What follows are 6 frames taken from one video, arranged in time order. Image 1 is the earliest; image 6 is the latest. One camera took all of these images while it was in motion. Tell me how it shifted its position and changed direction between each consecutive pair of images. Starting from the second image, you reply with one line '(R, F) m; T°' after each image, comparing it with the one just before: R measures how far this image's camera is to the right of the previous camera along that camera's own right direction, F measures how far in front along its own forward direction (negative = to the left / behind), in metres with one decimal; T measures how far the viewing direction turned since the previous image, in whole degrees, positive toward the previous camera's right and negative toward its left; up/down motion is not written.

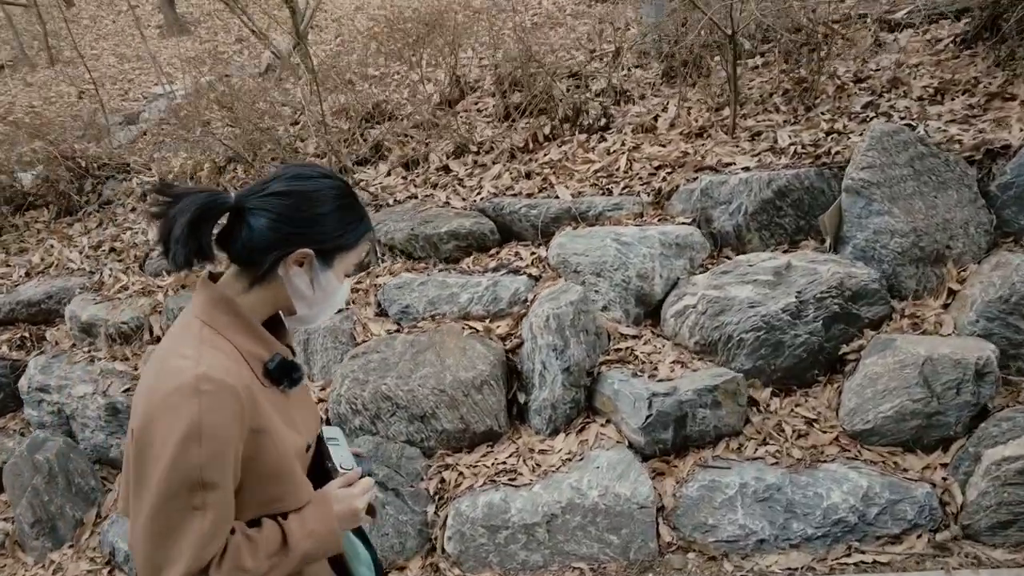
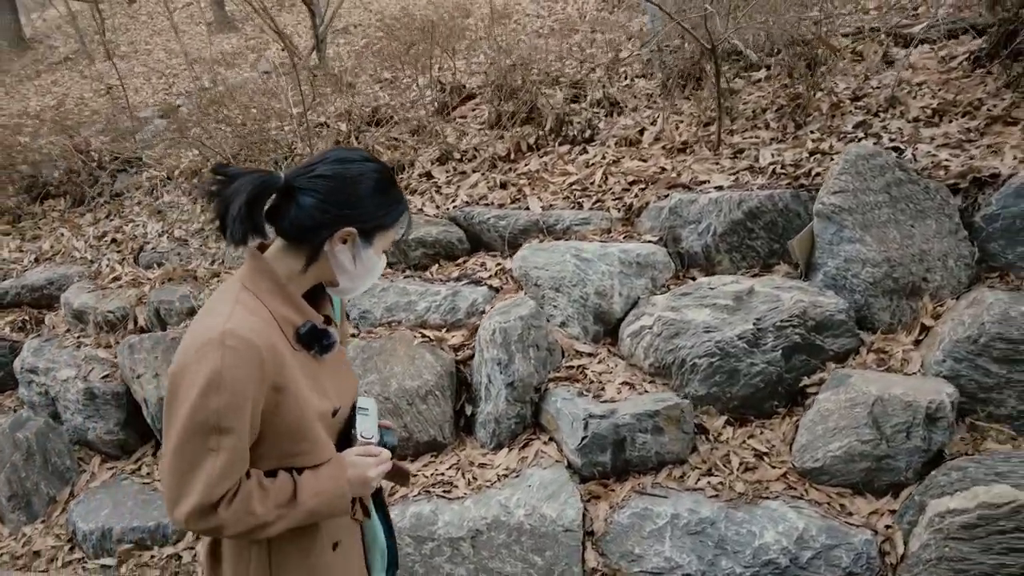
(+0.6, 0.0) m; -4°
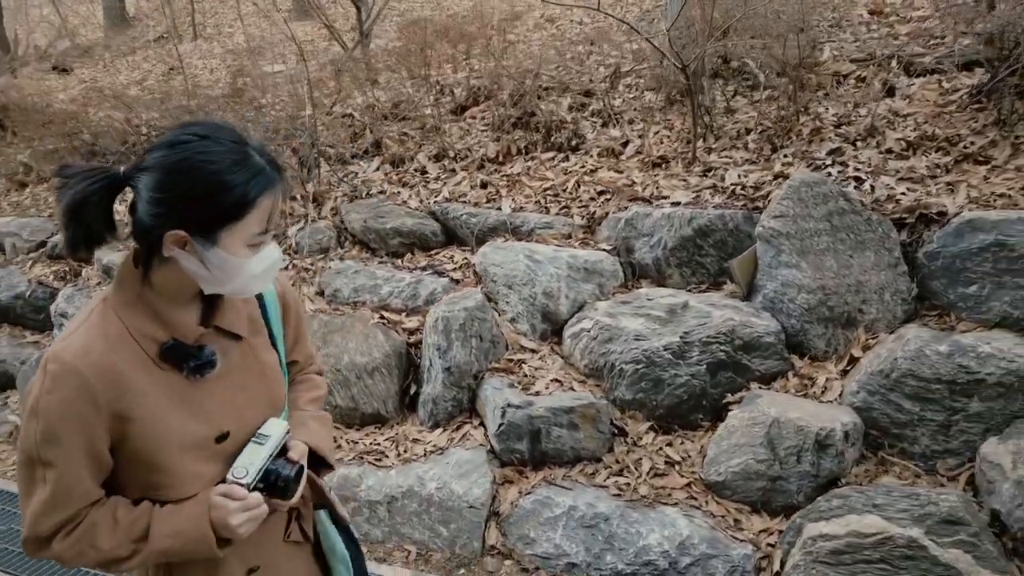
(+0.7, -0.2) m; -6°
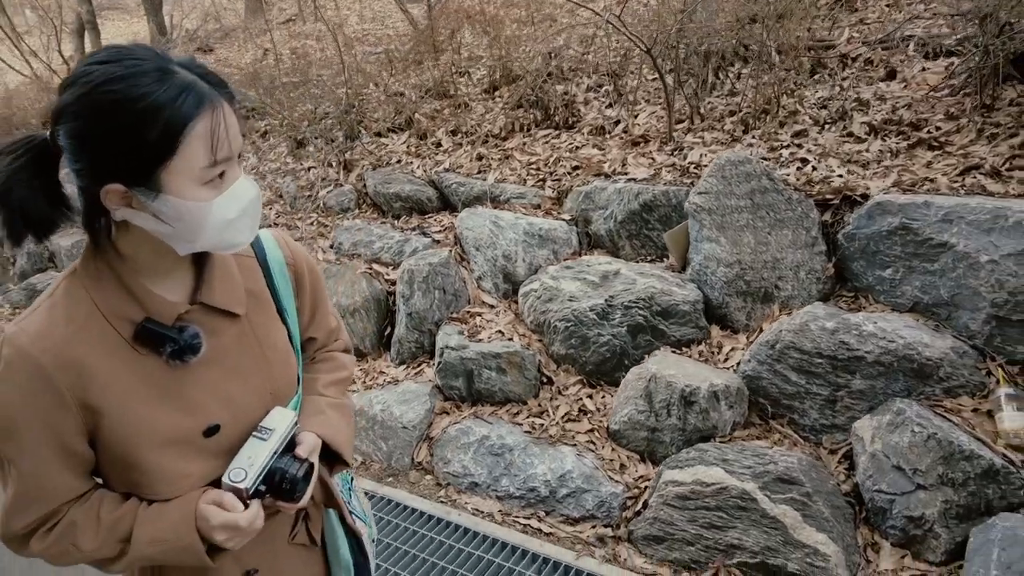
(+1.2, -0.4) m; -11°
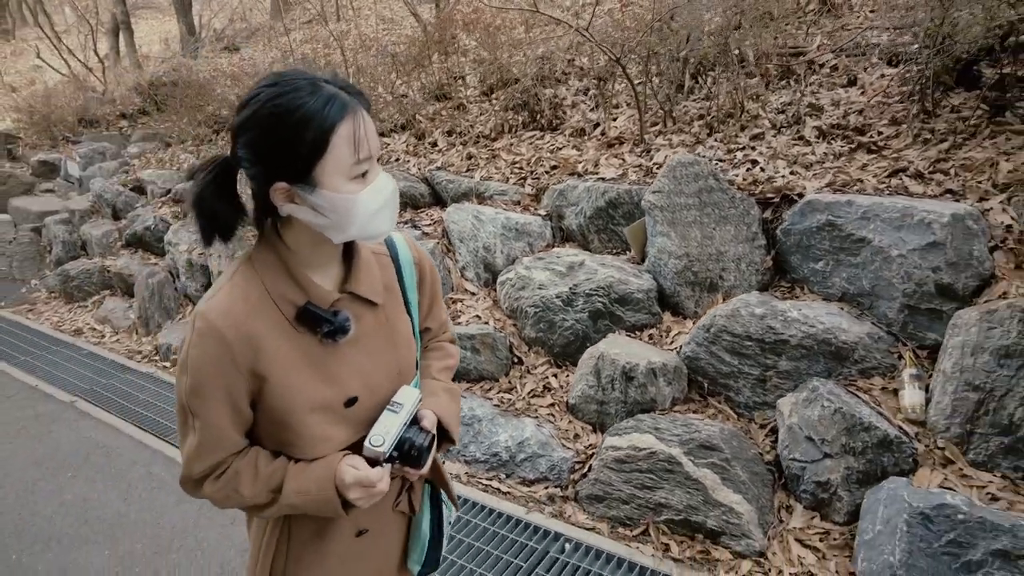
(+0.4, -0.4) m; -2°
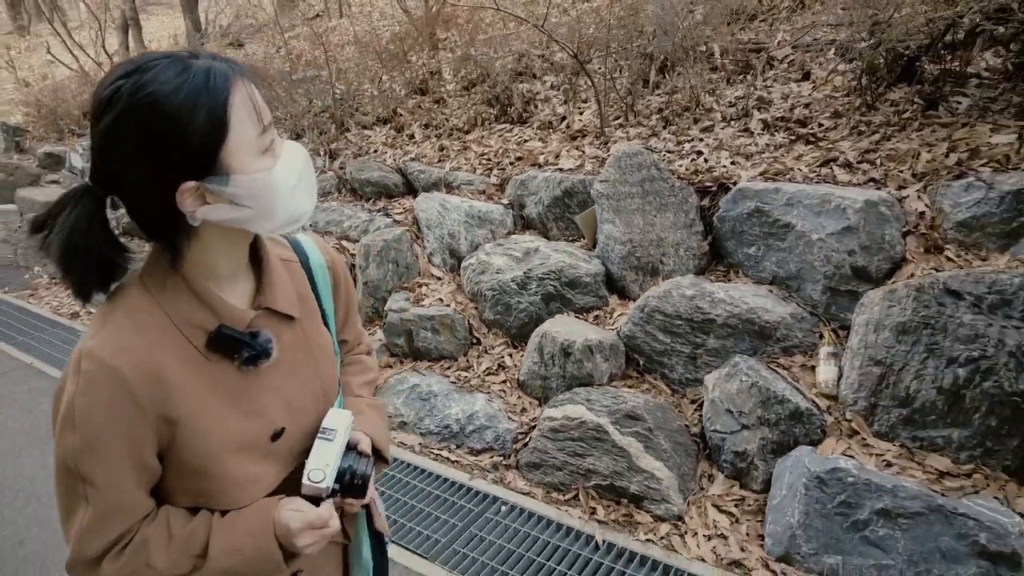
(+0.4, -0.2) m; -1°
